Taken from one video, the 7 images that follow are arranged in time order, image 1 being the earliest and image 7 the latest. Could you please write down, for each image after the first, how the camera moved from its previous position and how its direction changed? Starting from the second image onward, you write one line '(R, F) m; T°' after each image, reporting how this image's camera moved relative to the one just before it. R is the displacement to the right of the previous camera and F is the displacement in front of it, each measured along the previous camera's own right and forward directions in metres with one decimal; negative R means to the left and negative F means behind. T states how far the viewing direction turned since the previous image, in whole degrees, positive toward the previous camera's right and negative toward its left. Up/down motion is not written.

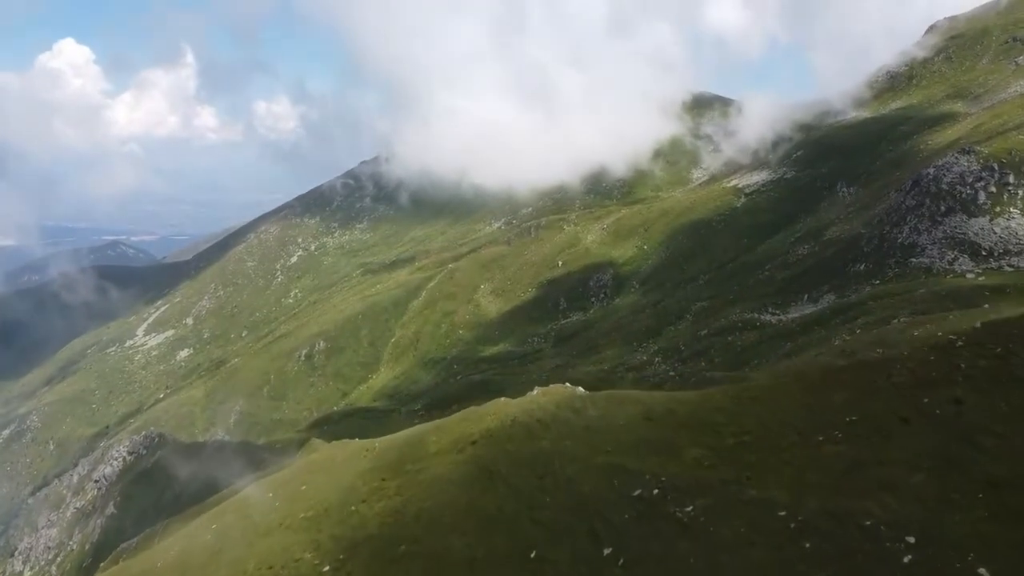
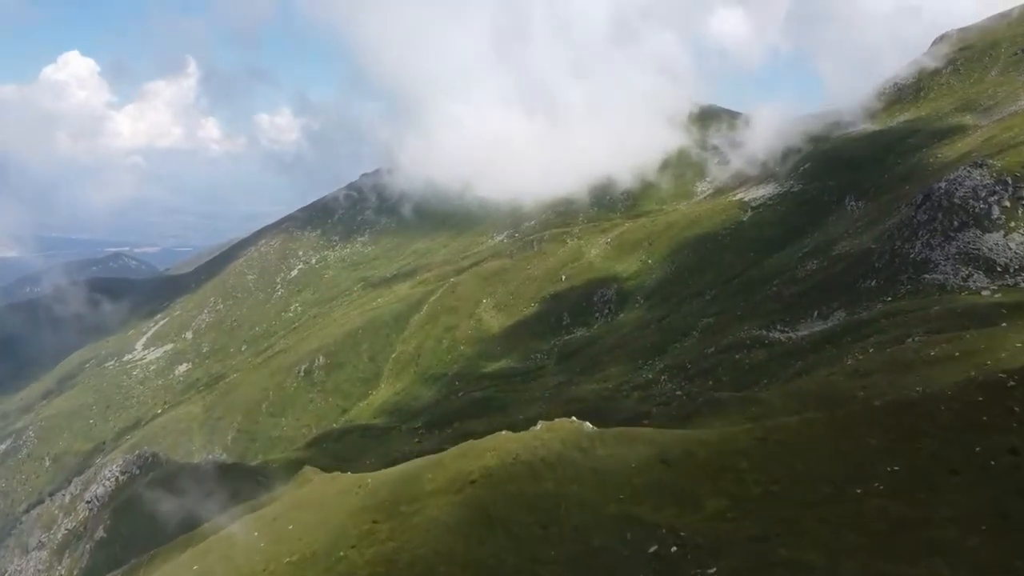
(0.0, +3.5) m; 0°
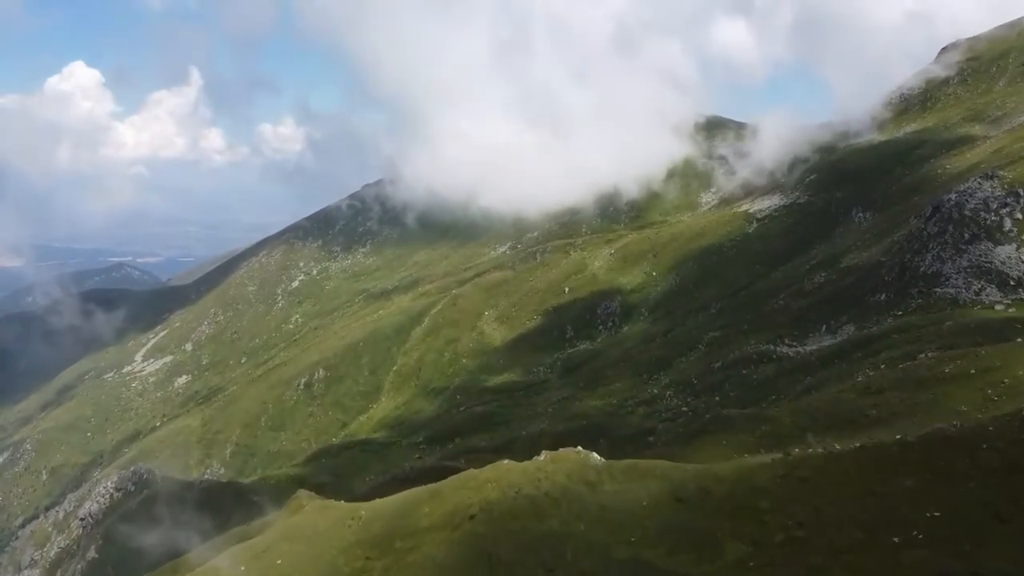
(0.0, +2.7) m; 0°
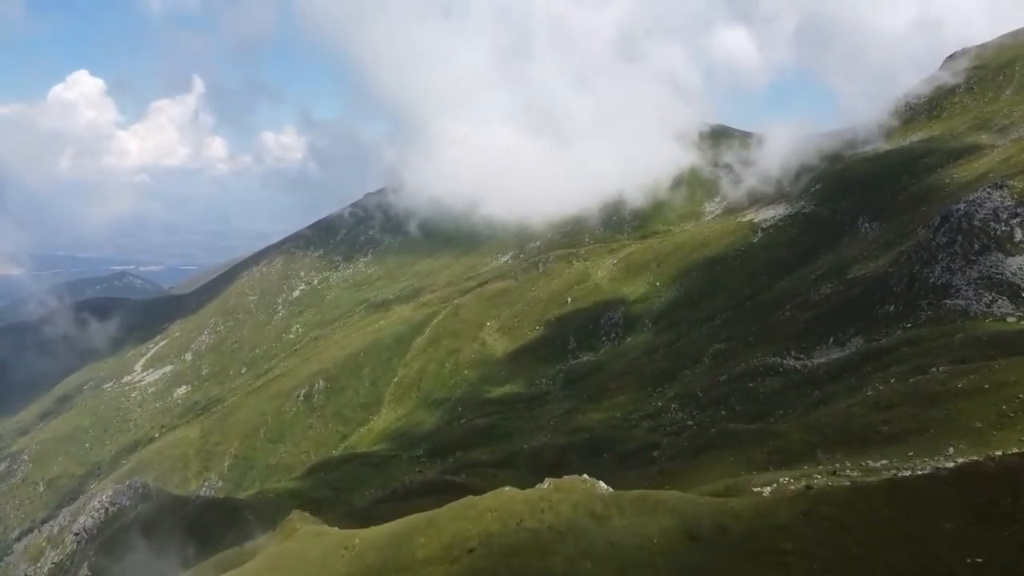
(0.0, +2.3) m; 0°
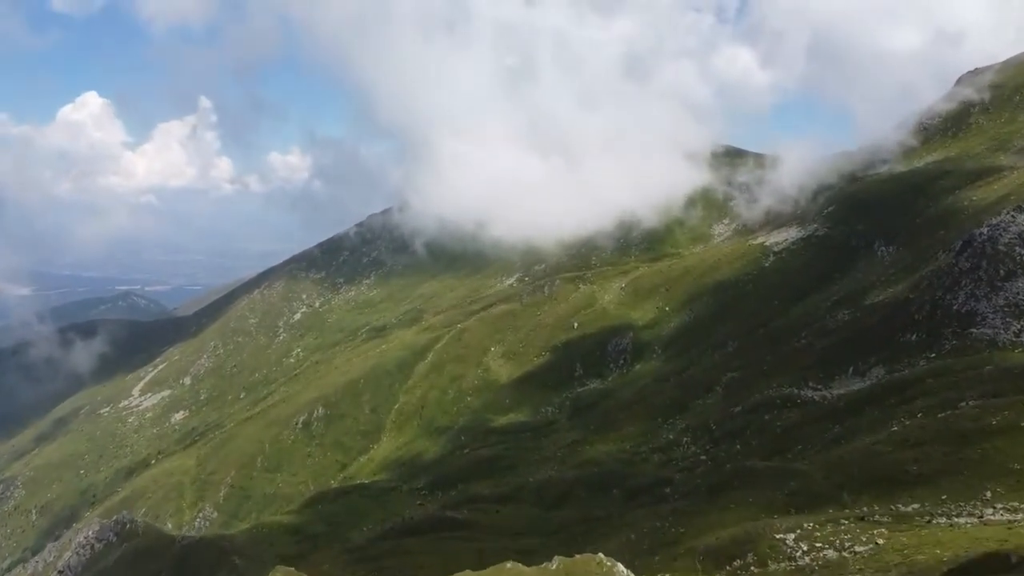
(+0.1, +5.6) m; 0°
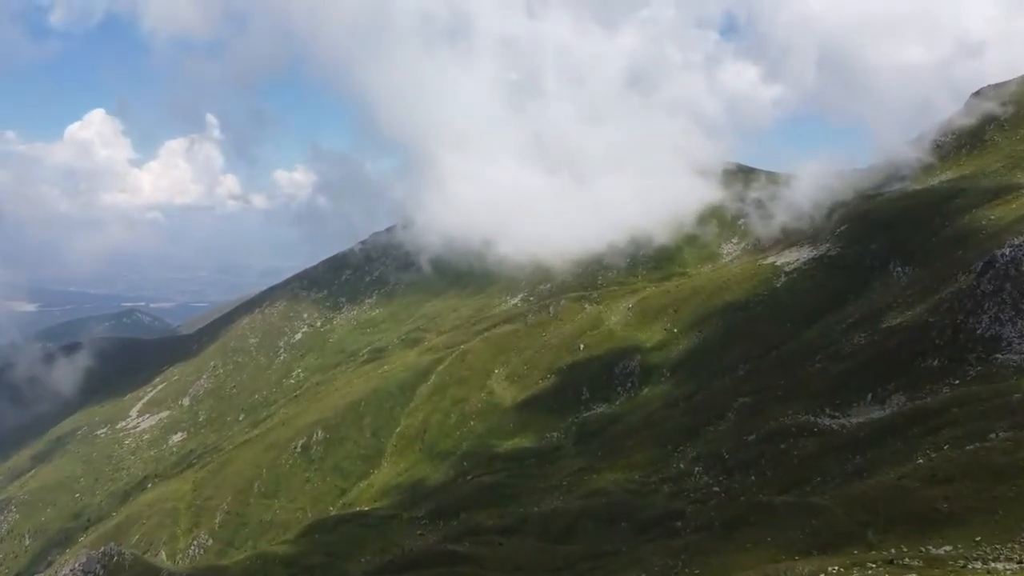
(+0.1, +5.0) m; 0°
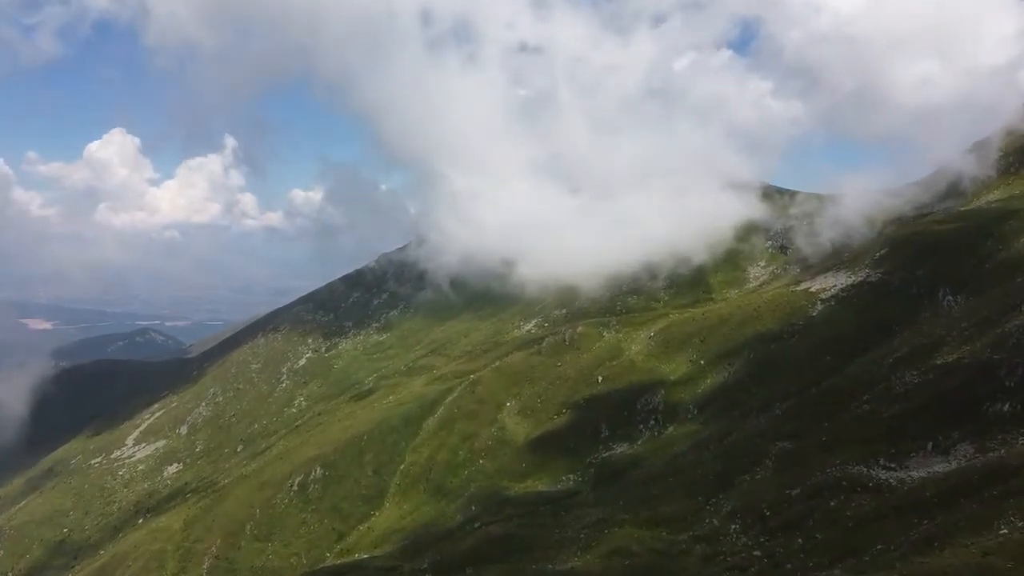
(+0.5, +14.5) m; -1°
